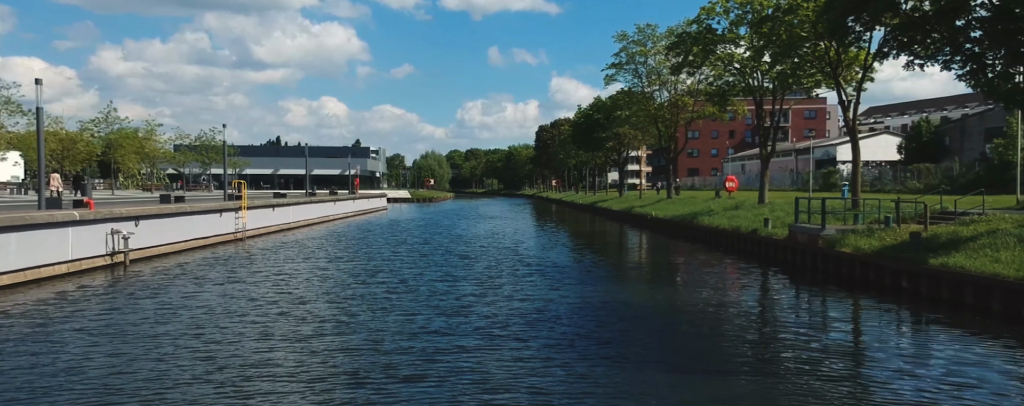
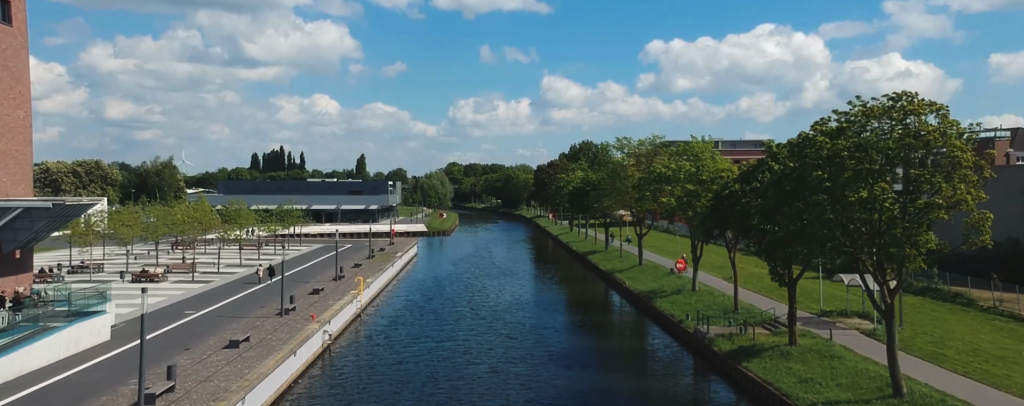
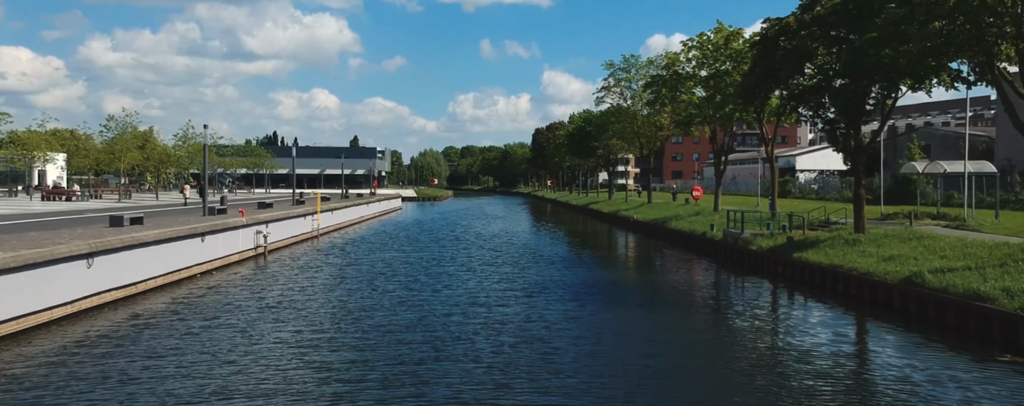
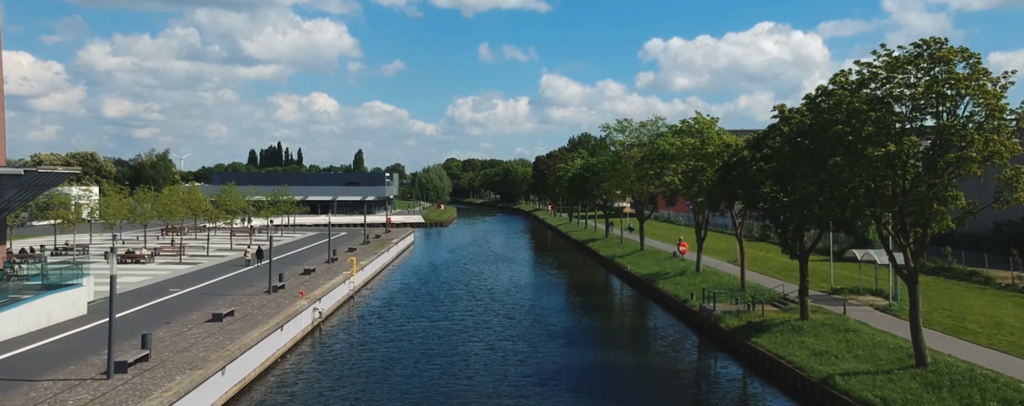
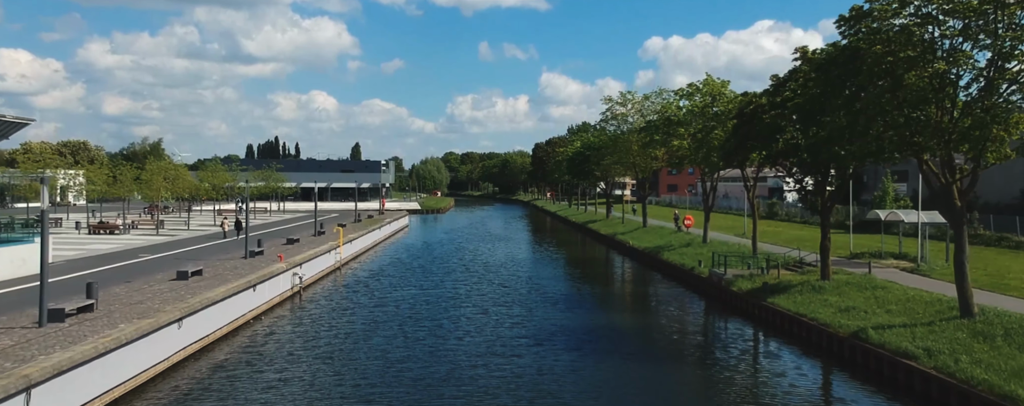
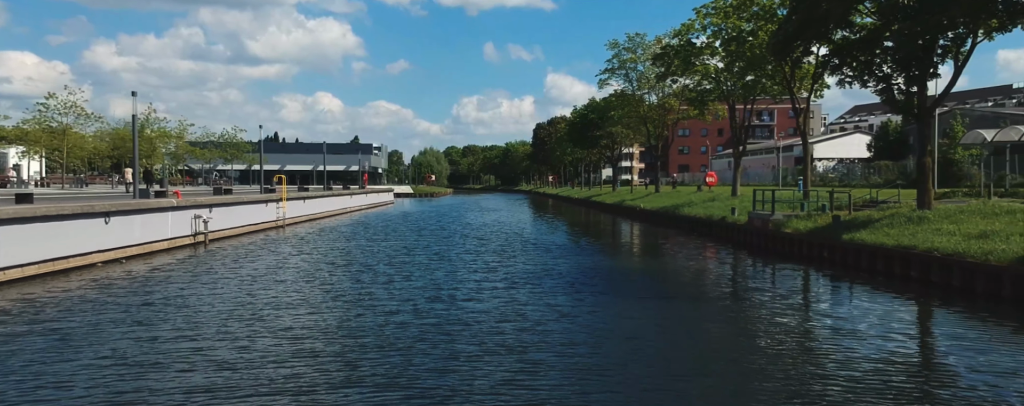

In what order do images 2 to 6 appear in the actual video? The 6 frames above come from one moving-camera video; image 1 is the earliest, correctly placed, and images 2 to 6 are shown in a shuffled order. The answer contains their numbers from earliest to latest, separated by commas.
6, 3, 5, 4, 2
